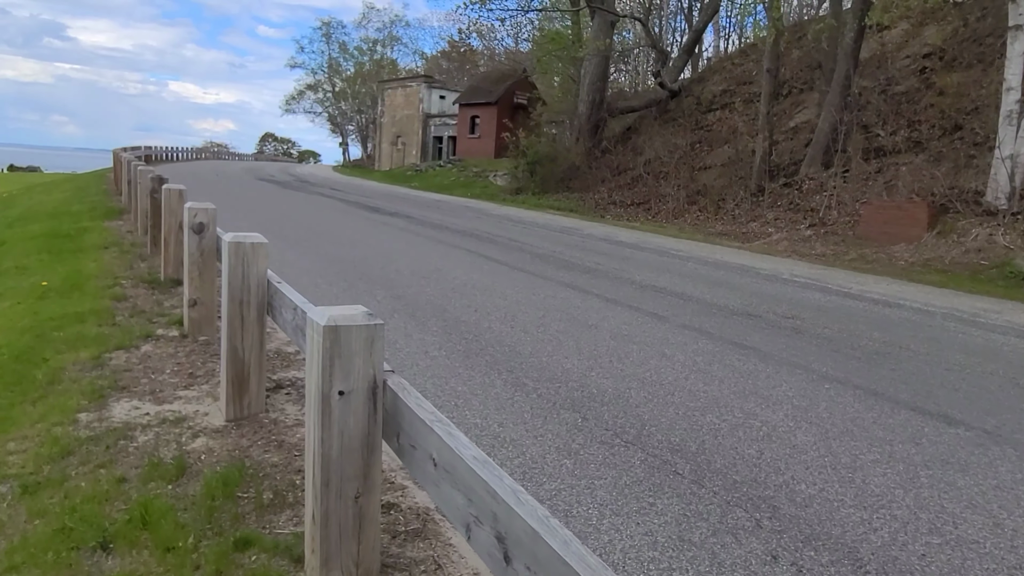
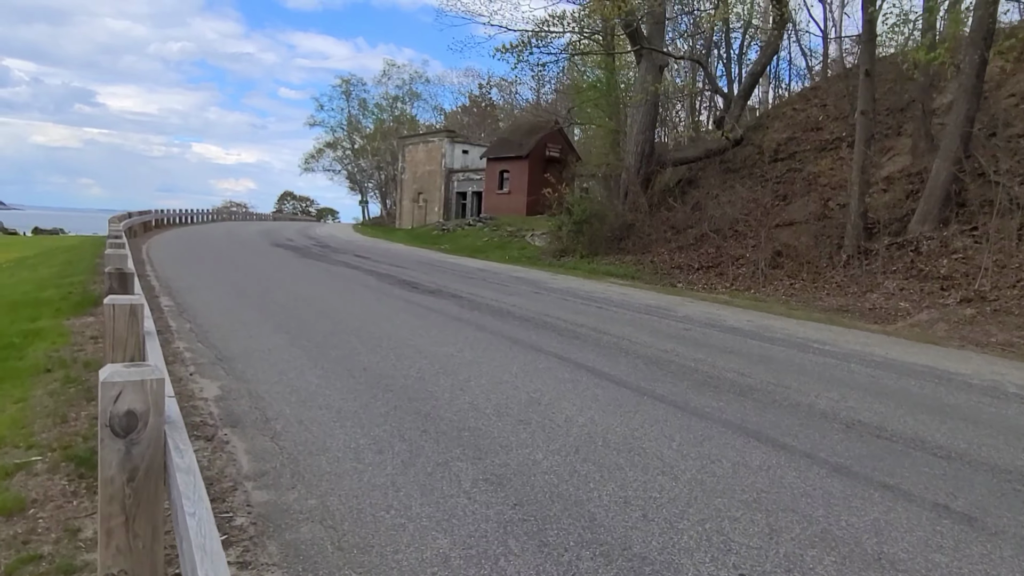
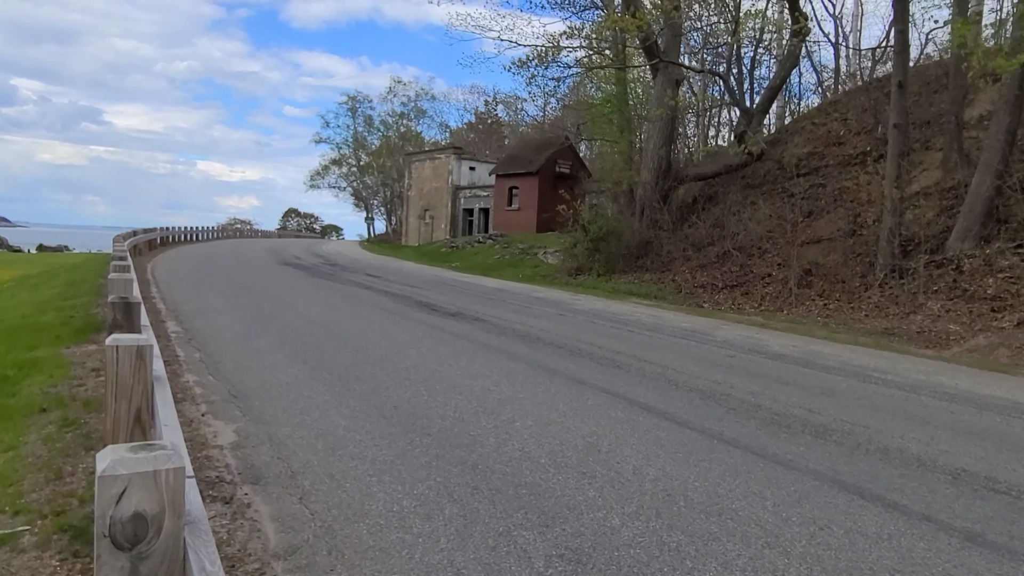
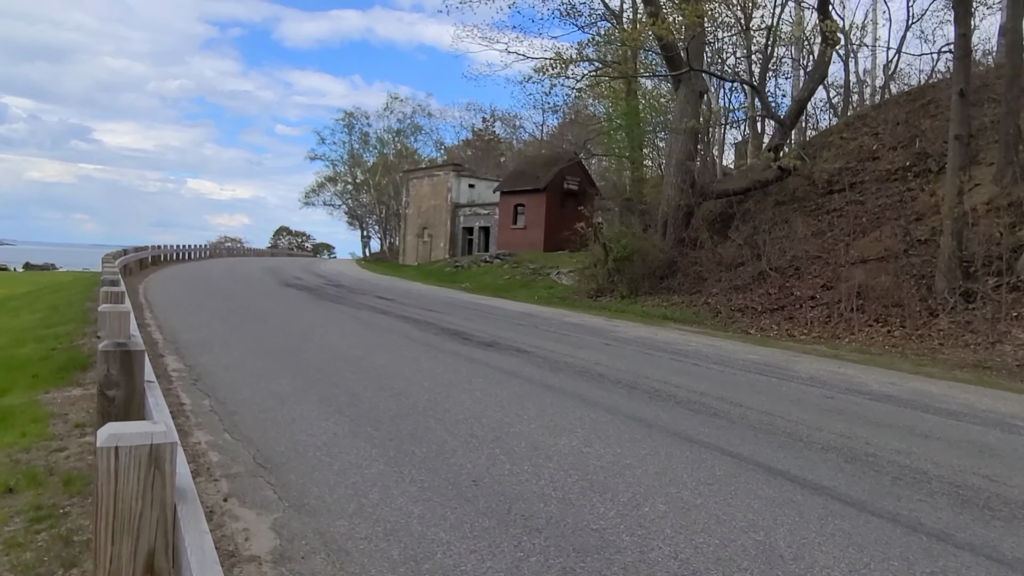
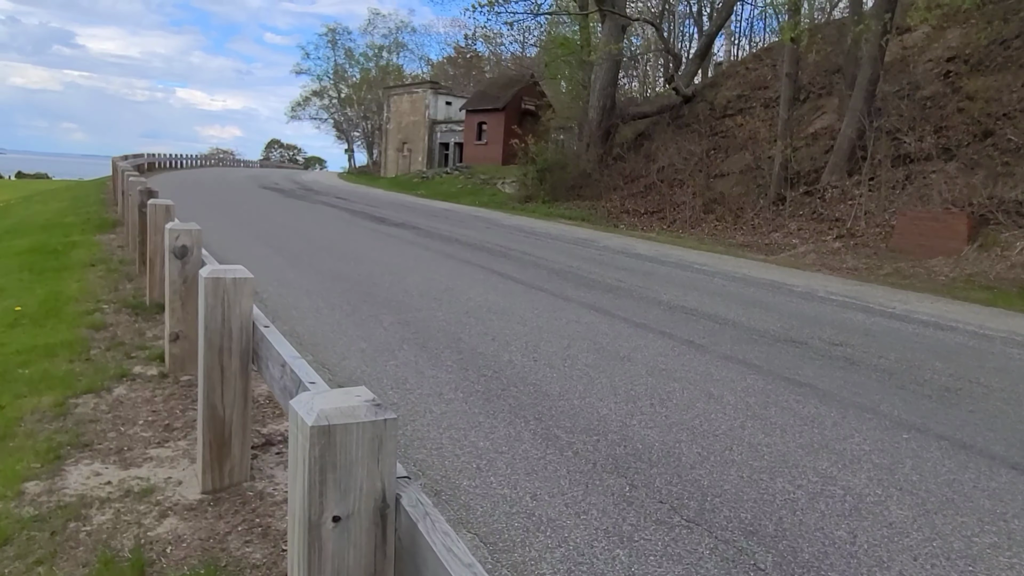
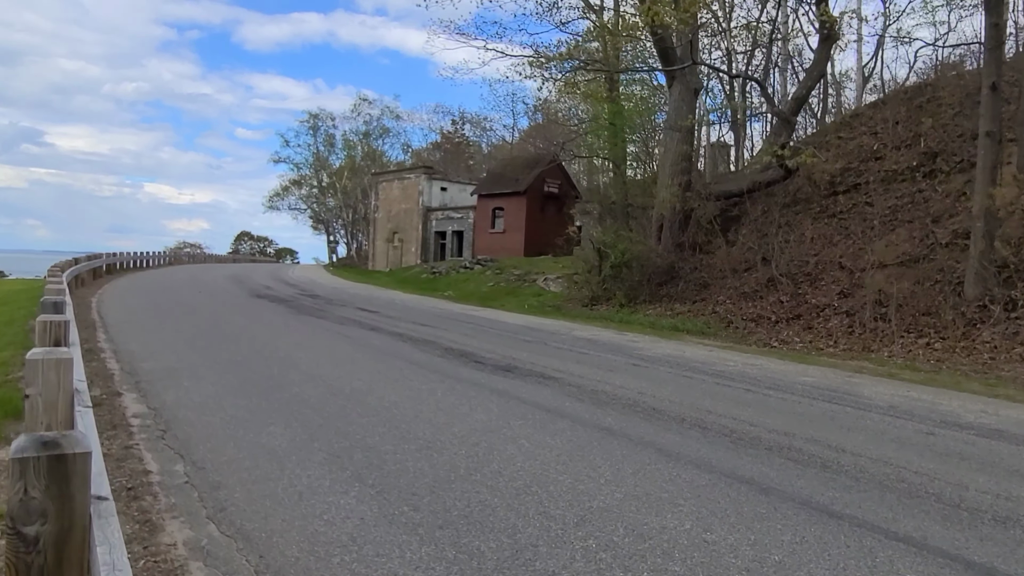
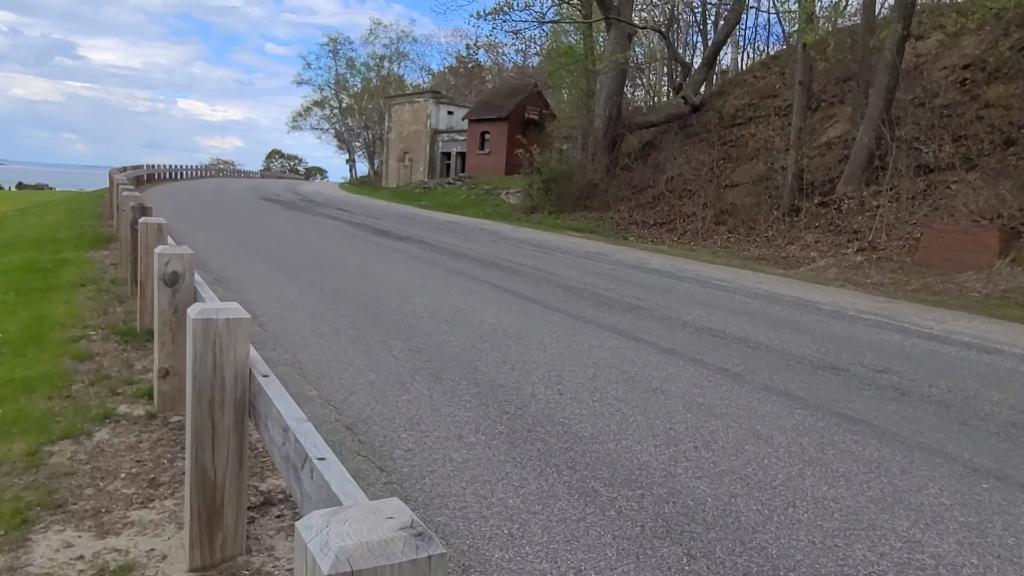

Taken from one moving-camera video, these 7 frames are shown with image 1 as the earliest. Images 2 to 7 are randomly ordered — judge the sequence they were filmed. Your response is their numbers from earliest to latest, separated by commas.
5, 7, 2, 3, 4, 6
